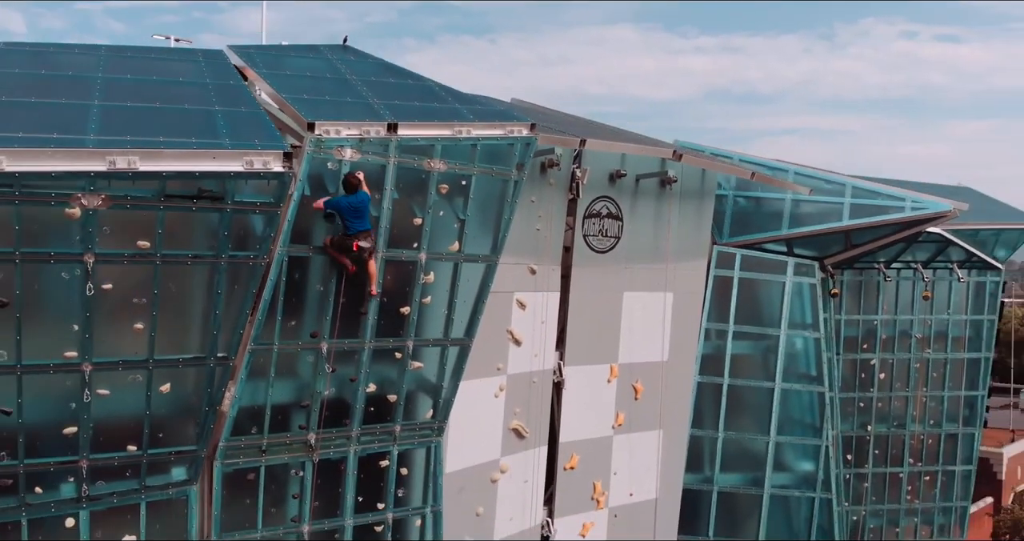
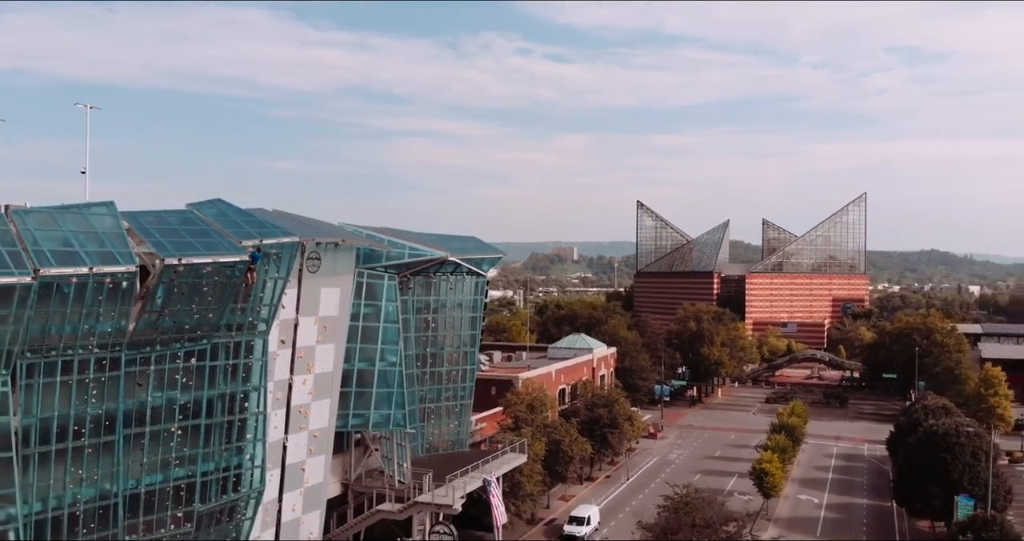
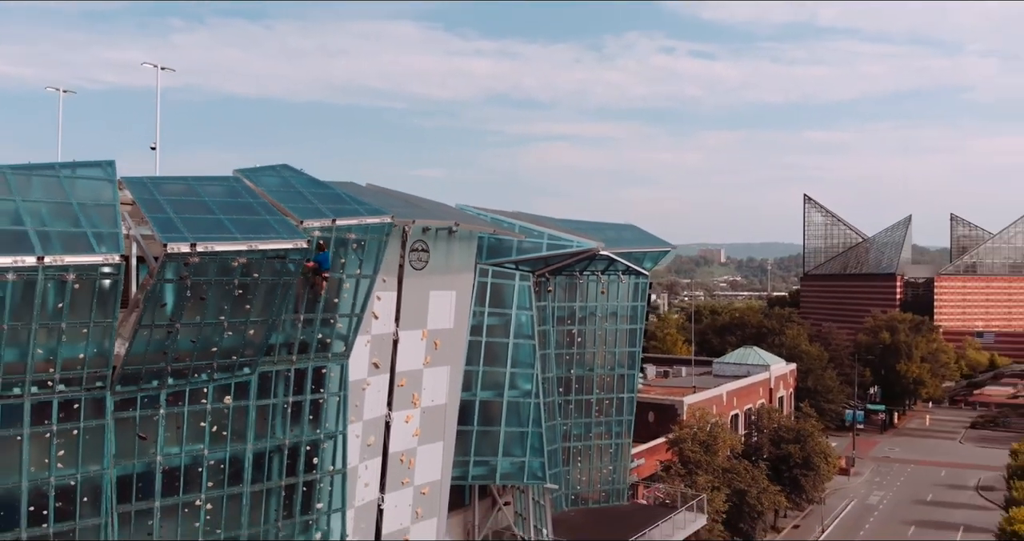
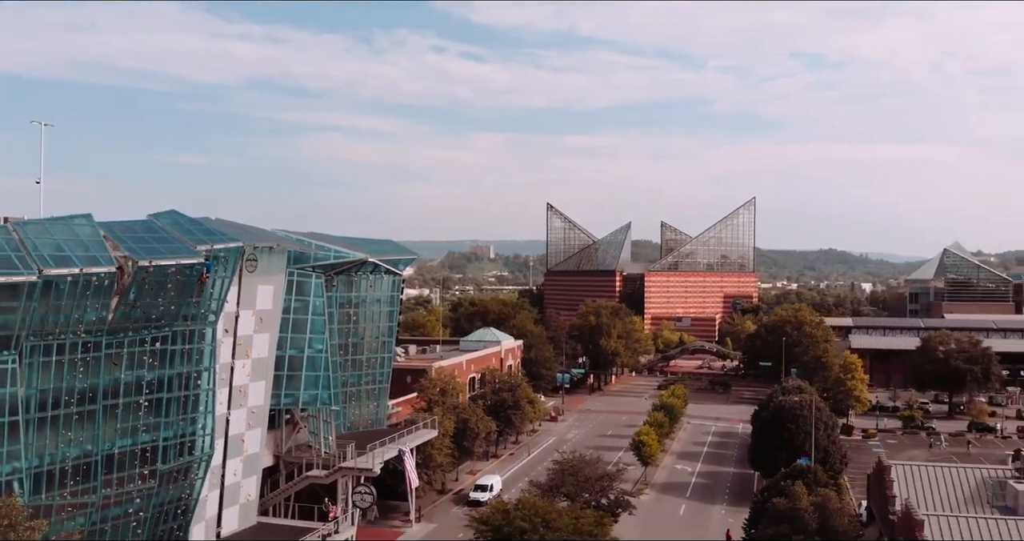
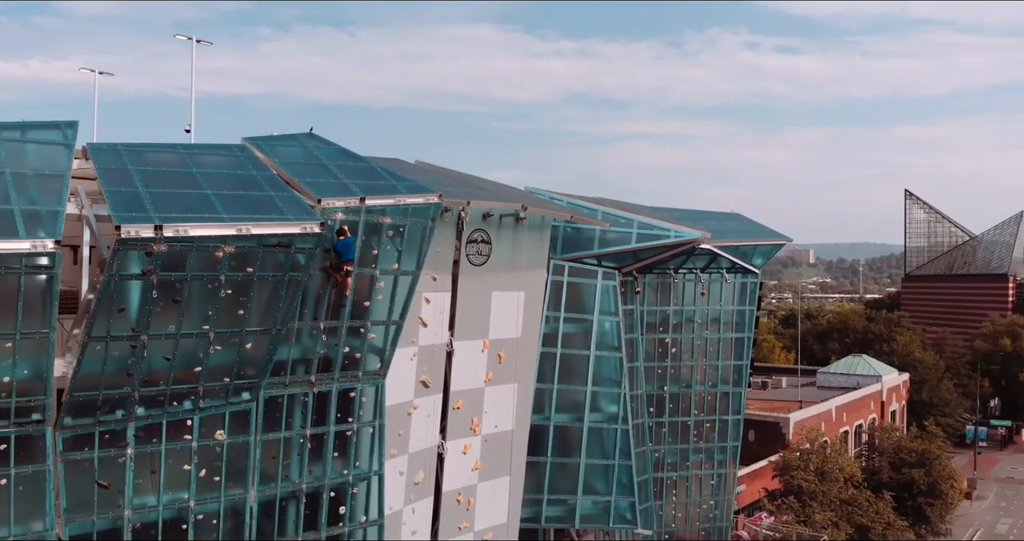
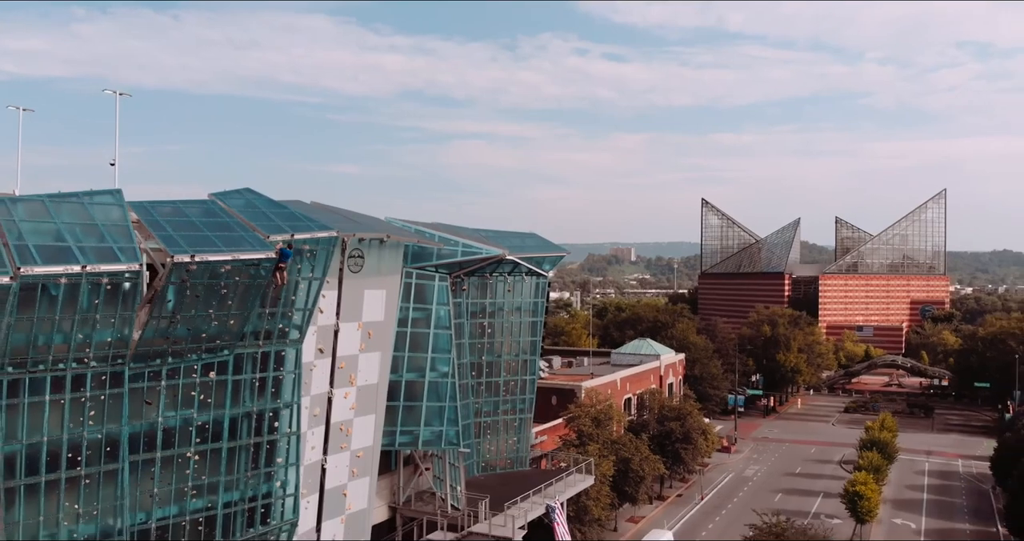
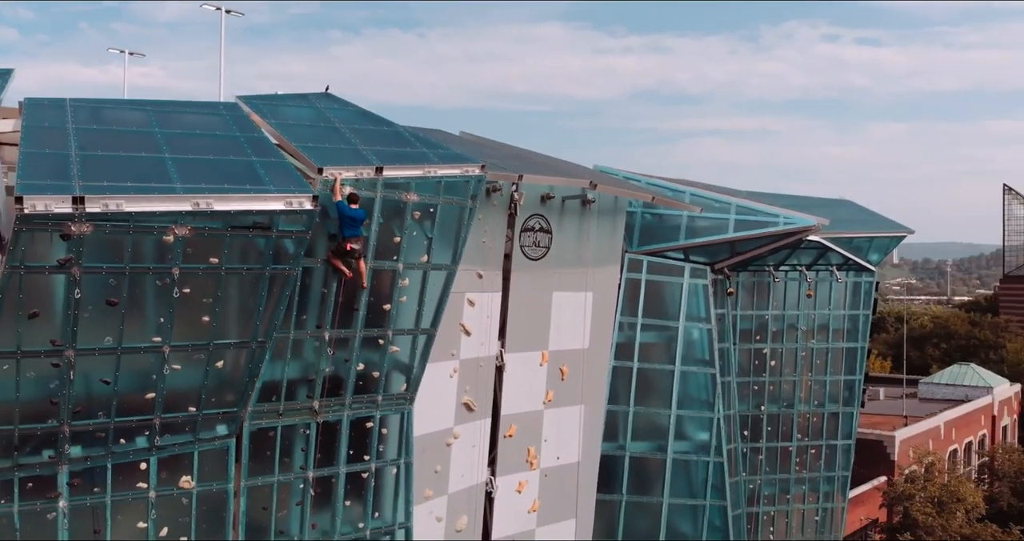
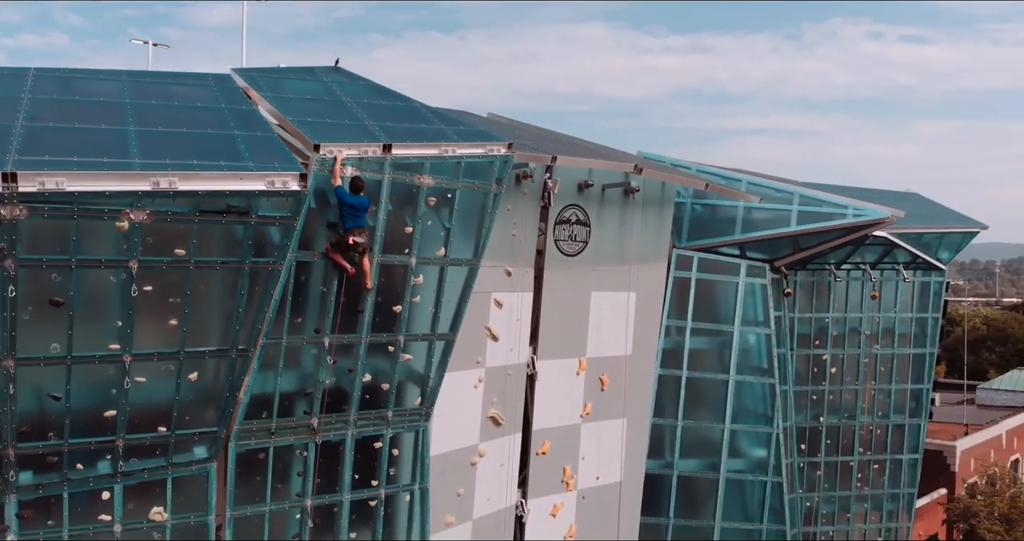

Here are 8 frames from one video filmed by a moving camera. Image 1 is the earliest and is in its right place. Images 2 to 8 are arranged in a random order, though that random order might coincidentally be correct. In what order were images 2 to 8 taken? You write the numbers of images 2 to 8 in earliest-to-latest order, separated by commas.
8, 7, 5, 3, 6, 2, 4
